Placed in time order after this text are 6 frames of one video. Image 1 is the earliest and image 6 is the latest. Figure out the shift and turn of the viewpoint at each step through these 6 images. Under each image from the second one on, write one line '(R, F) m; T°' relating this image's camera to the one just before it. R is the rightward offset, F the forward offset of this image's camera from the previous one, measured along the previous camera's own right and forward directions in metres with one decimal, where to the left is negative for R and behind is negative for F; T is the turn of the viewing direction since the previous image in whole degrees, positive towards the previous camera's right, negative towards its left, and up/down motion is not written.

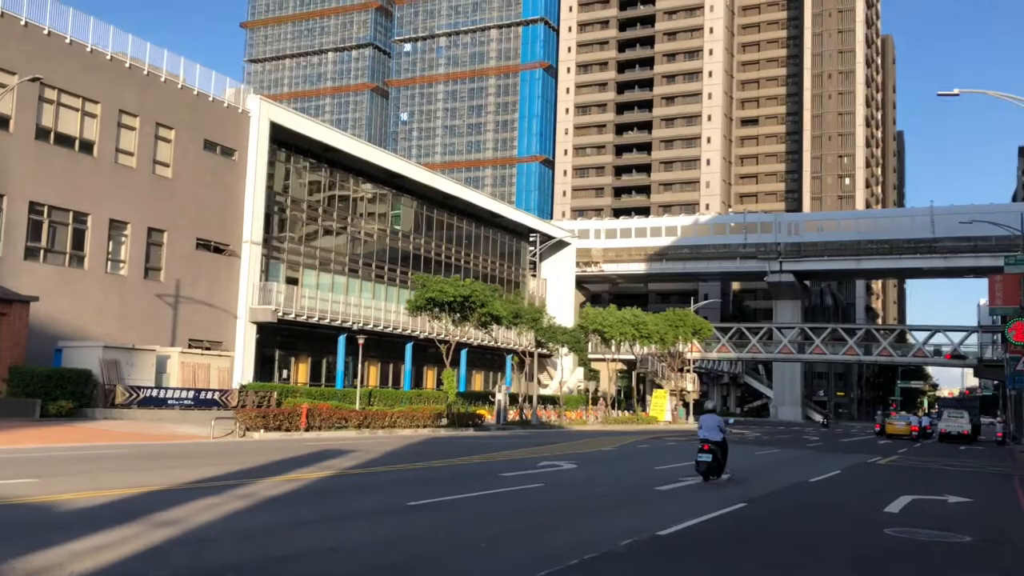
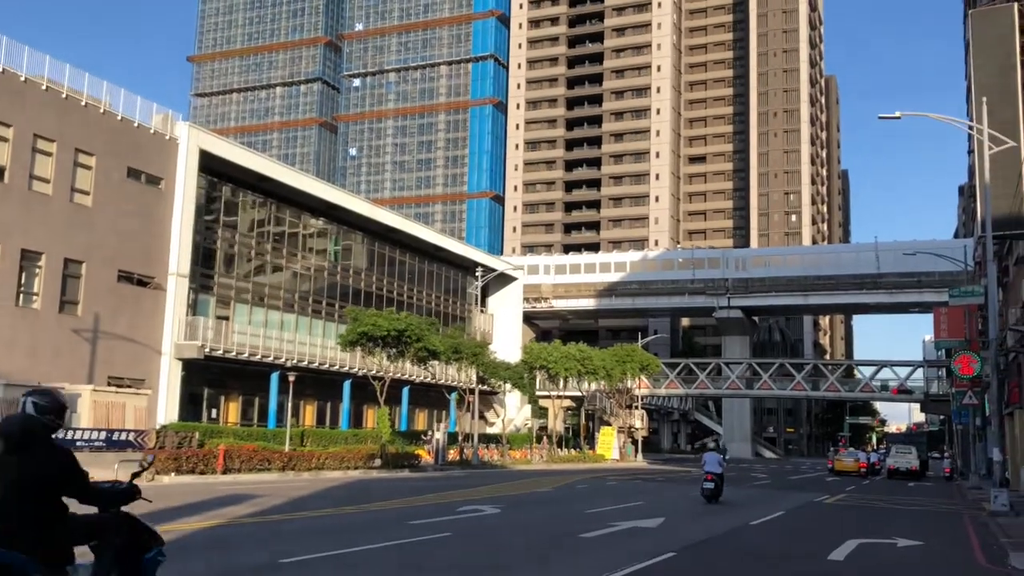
(+0.6, +1.4) m; +3°
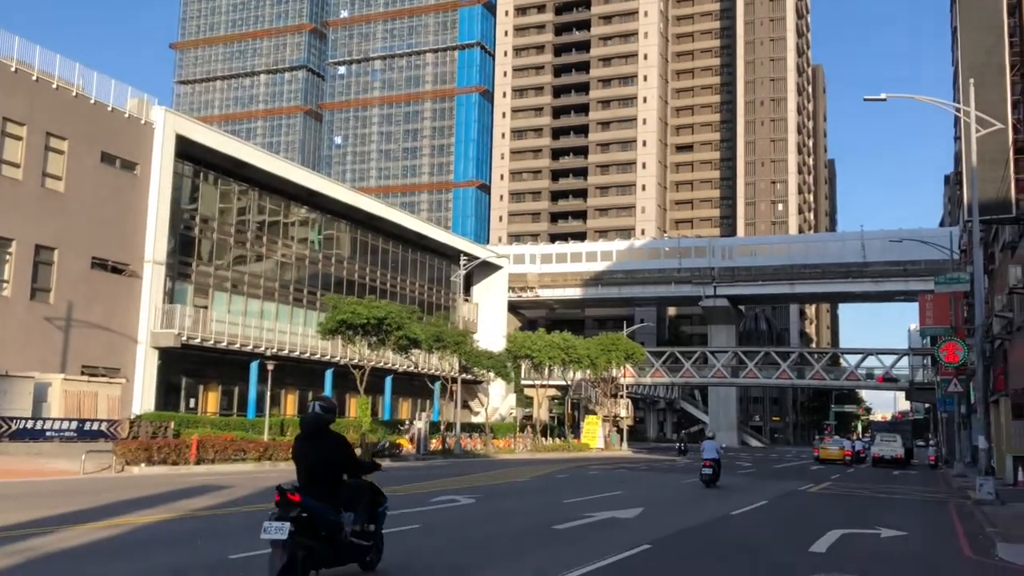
(+0.2, +0.5) m; +1°
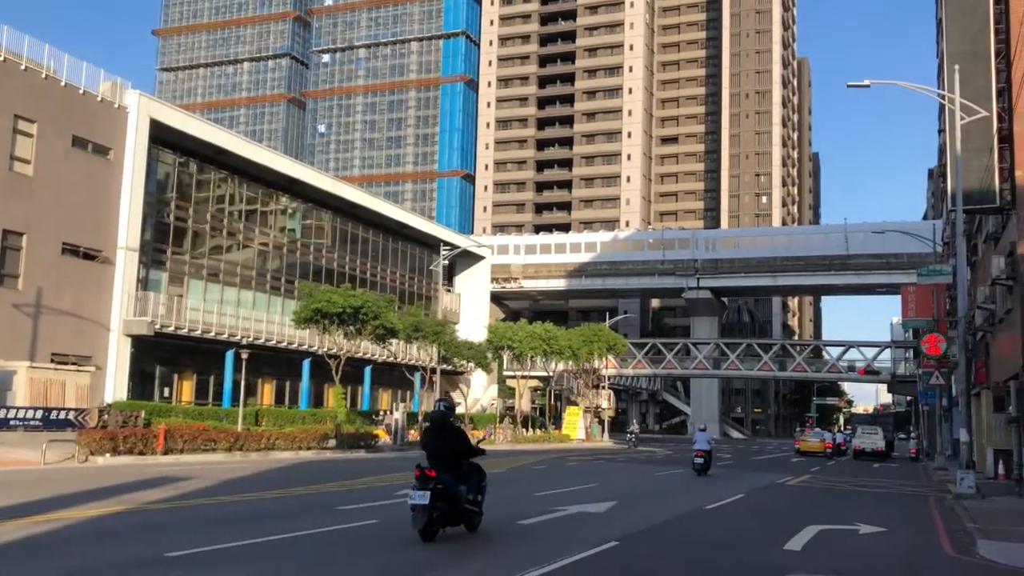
(+0.3, +0.5) m; +1°
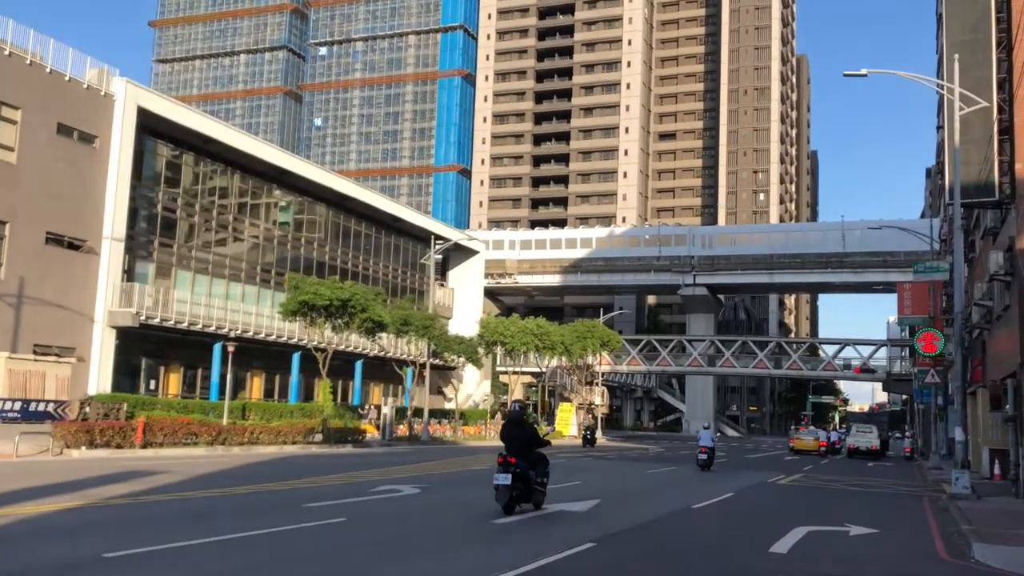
(+0.3, +0.6) m; 0°
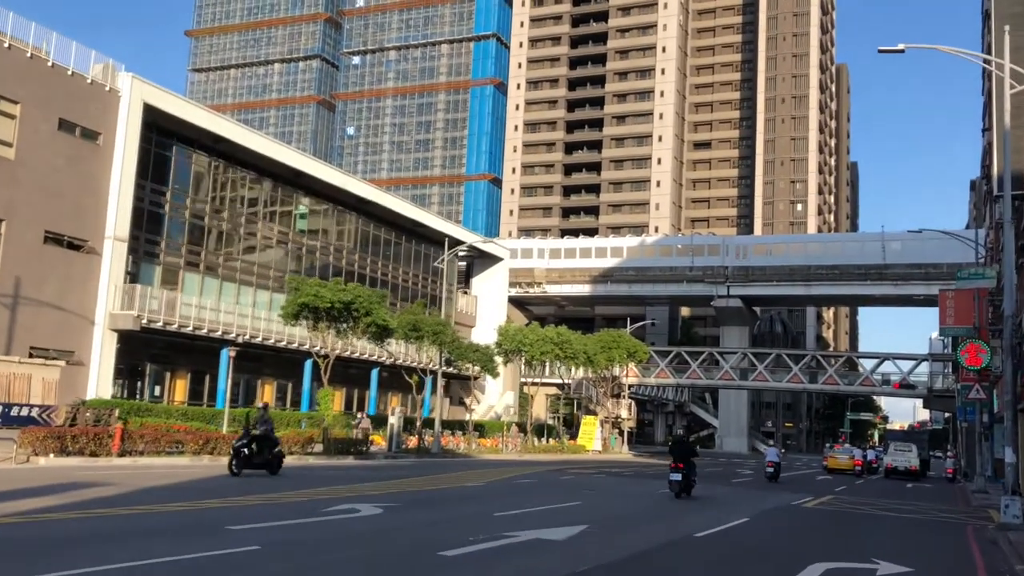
(+0.8, +2.0) m; -2°
